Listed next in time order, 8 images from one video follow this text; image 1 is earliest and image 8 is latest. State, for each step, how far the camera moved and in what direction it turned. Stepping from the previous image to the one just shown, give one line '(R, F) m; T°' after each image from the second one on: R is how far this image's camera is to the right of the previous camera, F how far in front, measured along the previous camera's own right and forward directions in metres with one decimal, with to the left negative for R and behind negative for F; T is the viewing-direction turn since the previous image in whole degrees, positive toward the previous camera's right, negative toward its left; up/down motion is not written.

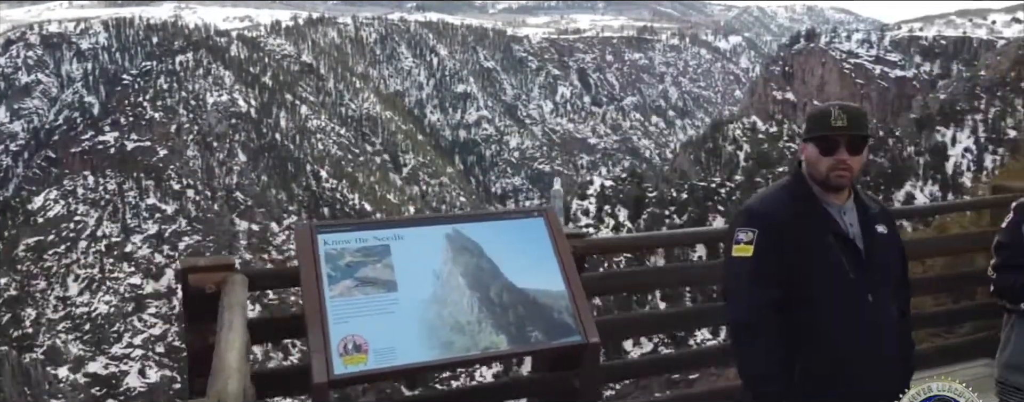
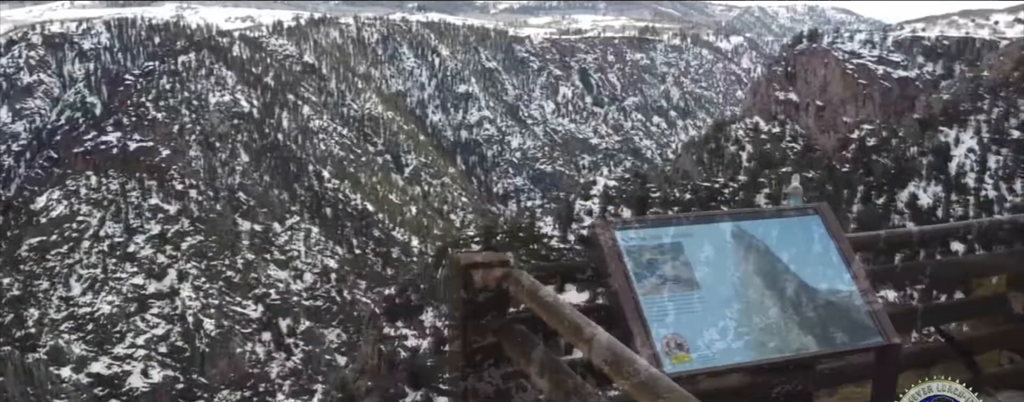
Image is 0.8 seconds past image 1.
(-0.4, 0.0) m; 0°
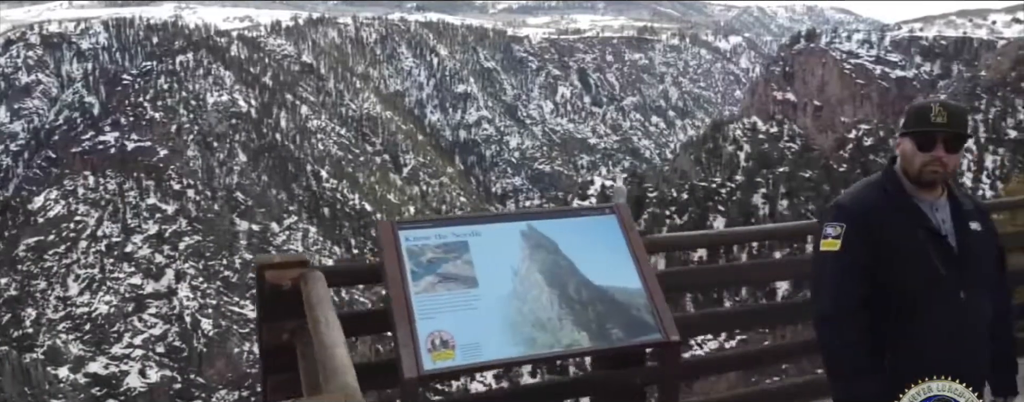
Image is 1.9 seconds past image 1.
(+0.3, 0.0) m; 0°
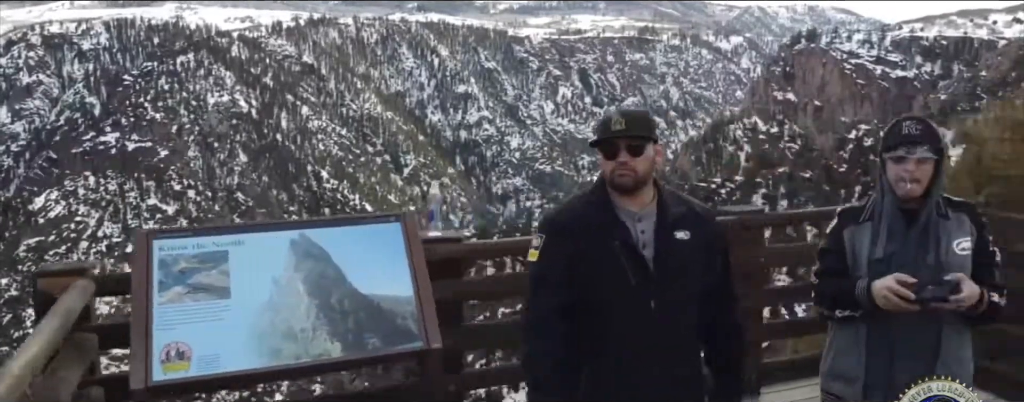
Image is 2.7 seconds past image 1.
(+0.3, 0.0) m; 0°
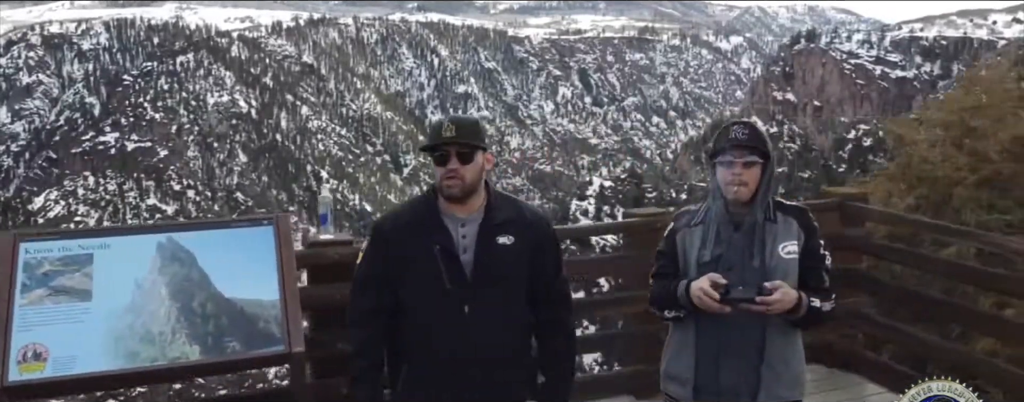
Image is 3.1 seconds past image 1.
(+0.2, 0.0) m; 0°
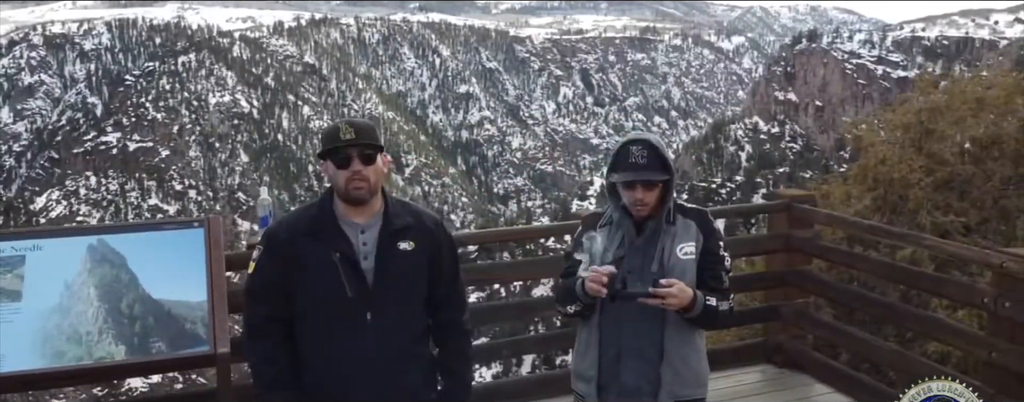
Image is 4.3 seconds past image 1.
(+0.1, 0.0) m; 0°
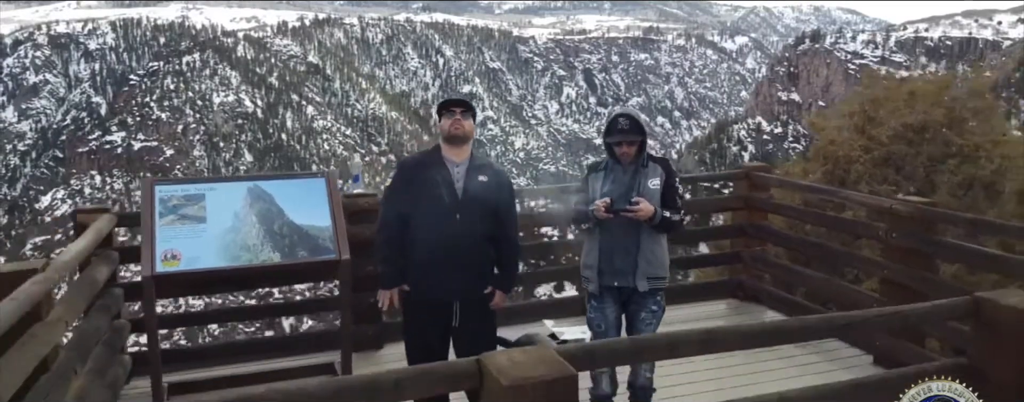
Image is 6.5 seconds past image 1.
(-0.1, -0.5) m; 0°
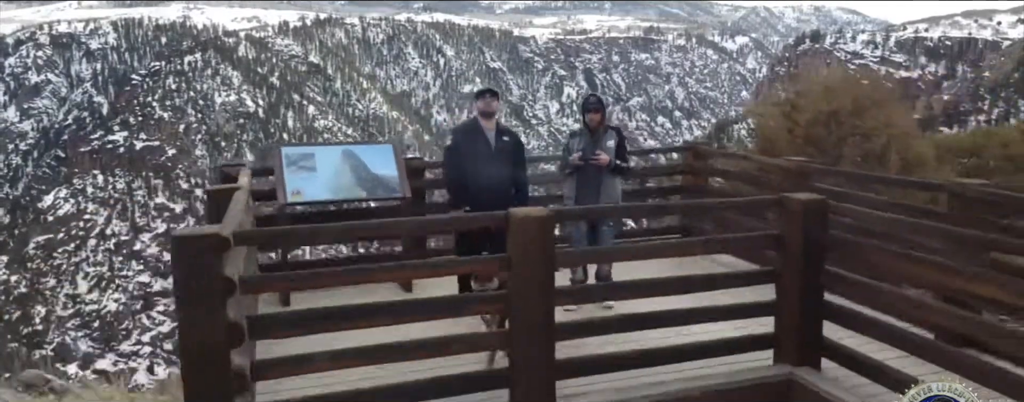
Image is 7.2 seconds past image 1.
(-0.1, -0.7) m; 0°
